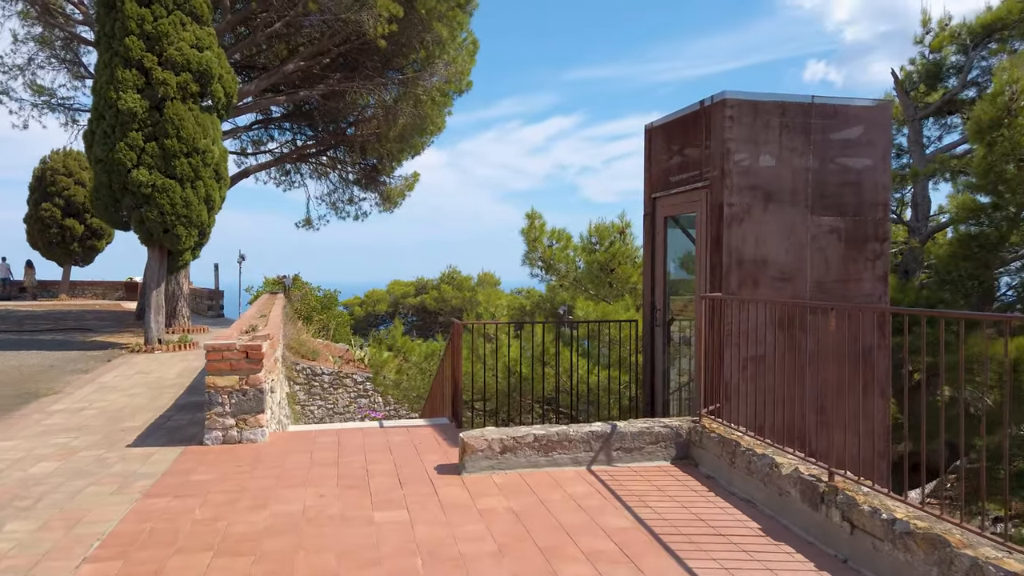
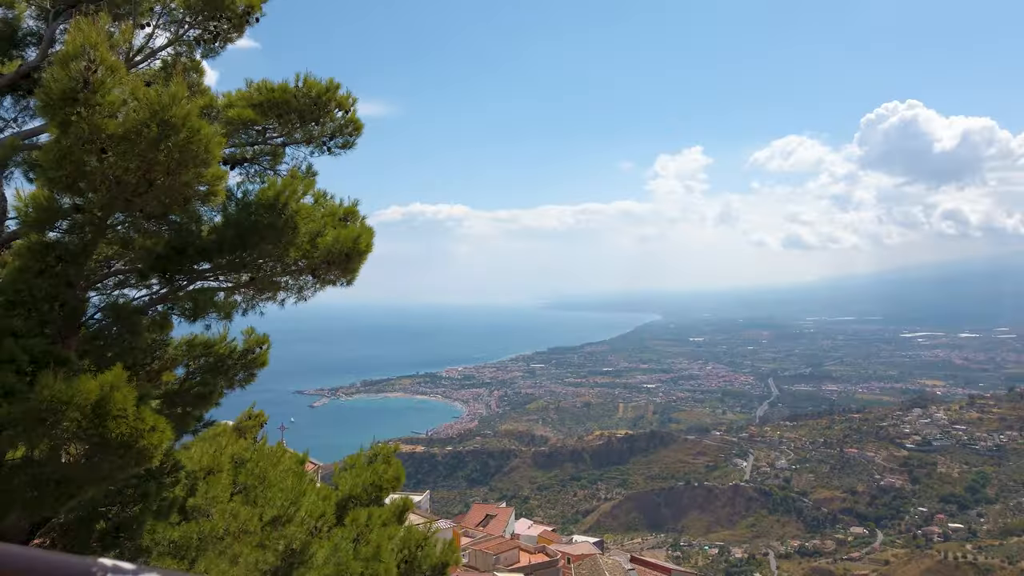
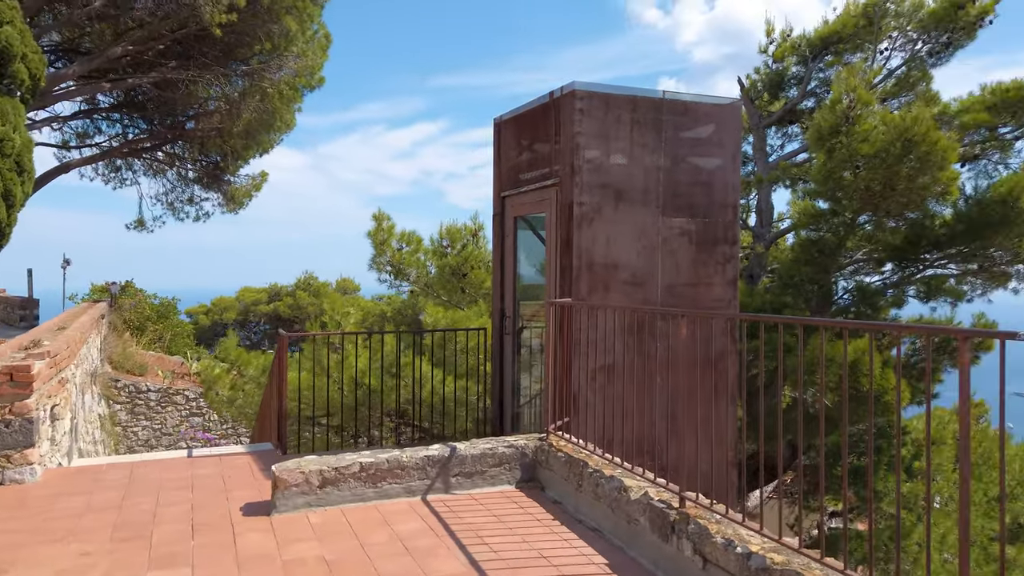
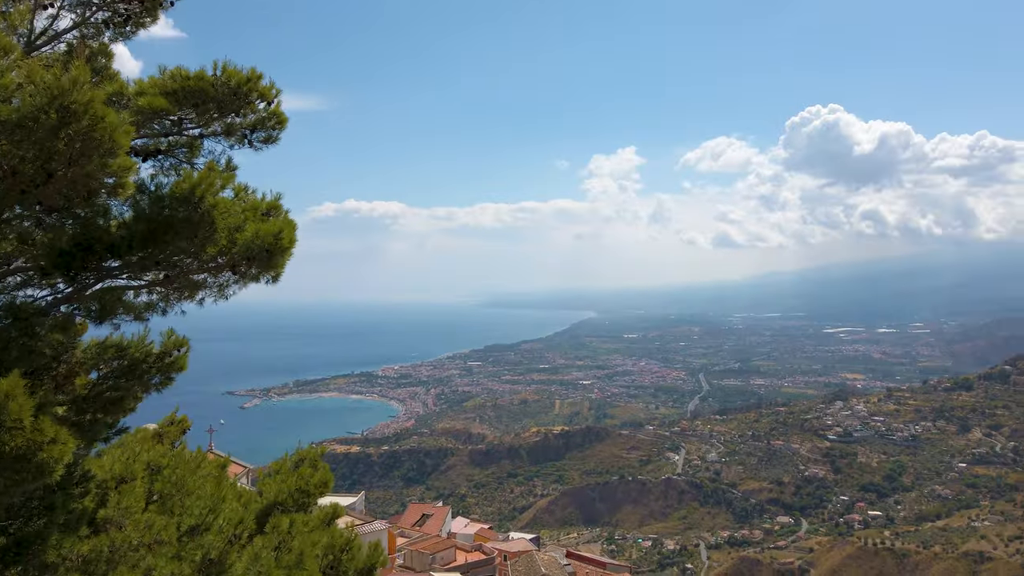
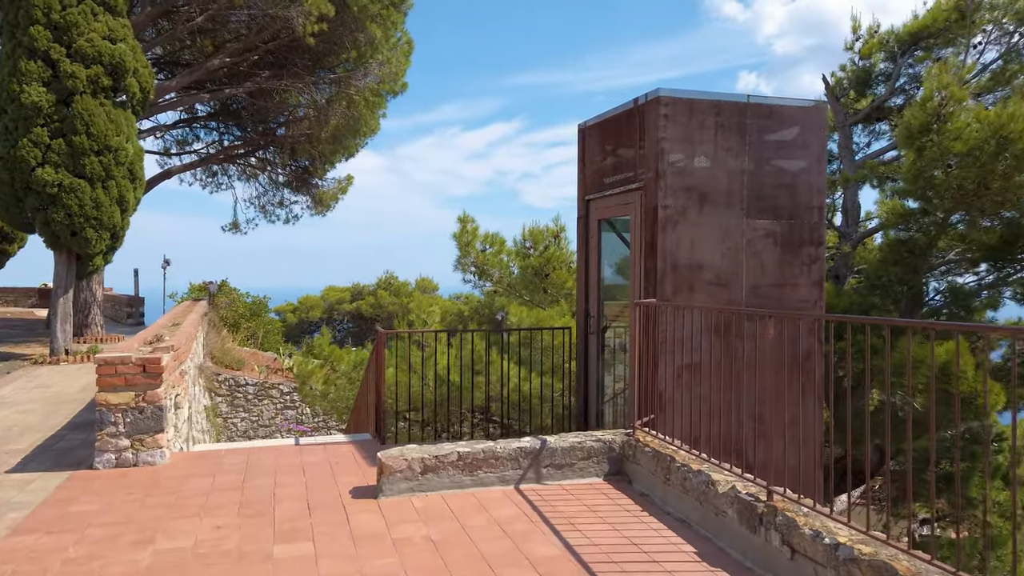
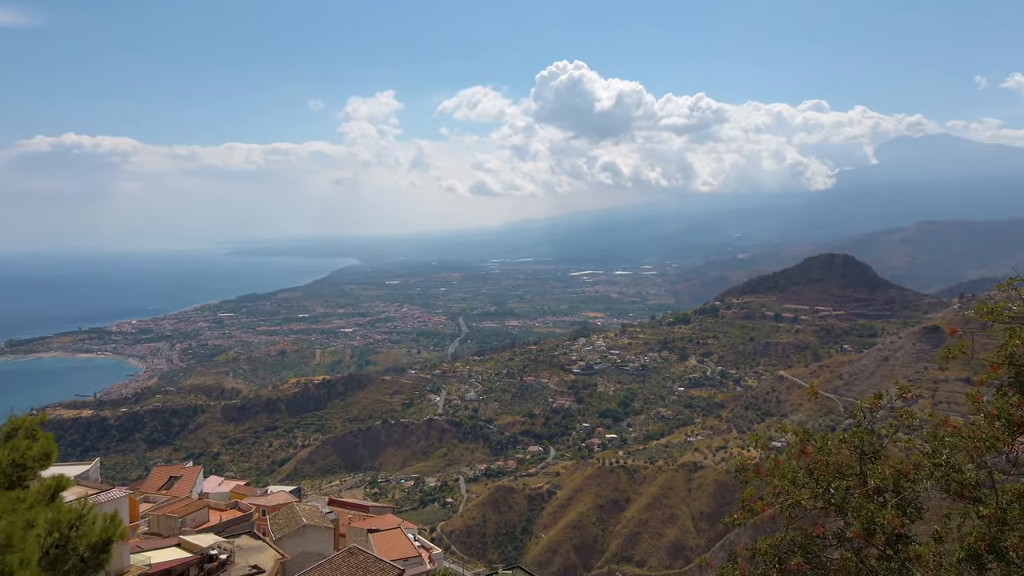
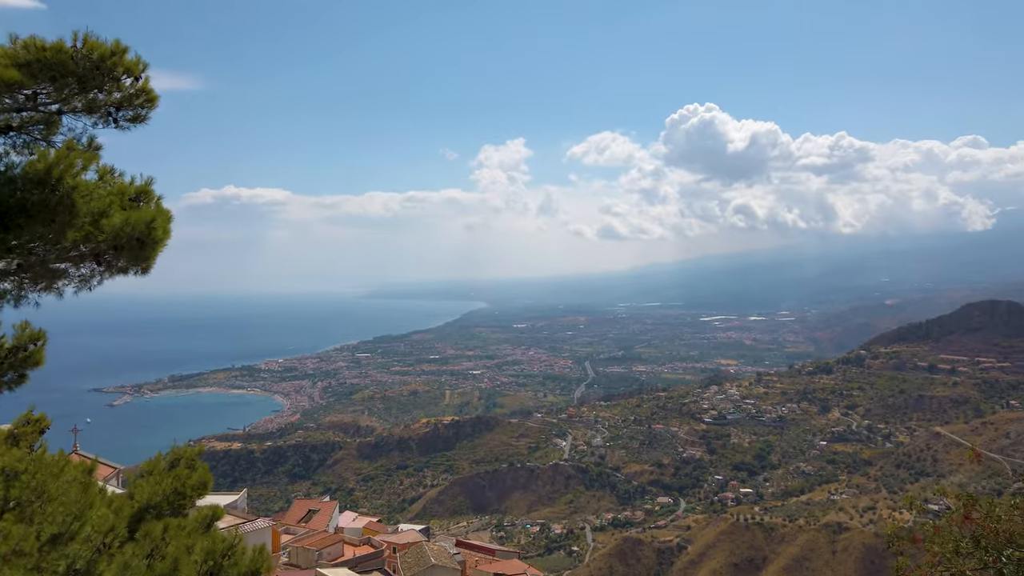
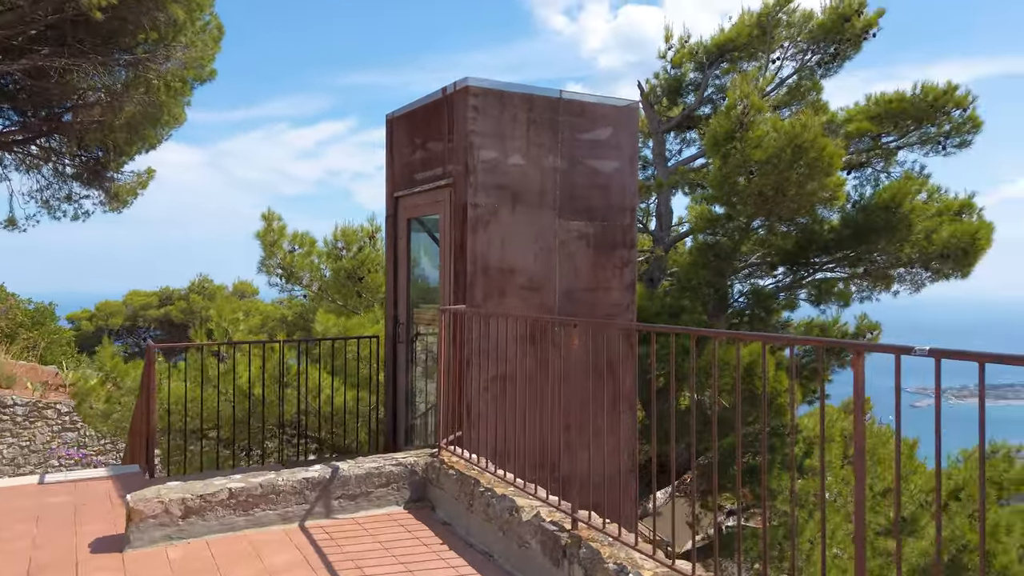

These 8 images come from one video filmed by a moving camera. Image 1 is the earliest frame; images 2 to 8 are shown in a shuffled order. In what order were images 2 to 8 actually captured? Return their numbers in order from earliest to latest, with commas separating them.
5, 3, 8, 2, 4, 7, 6
